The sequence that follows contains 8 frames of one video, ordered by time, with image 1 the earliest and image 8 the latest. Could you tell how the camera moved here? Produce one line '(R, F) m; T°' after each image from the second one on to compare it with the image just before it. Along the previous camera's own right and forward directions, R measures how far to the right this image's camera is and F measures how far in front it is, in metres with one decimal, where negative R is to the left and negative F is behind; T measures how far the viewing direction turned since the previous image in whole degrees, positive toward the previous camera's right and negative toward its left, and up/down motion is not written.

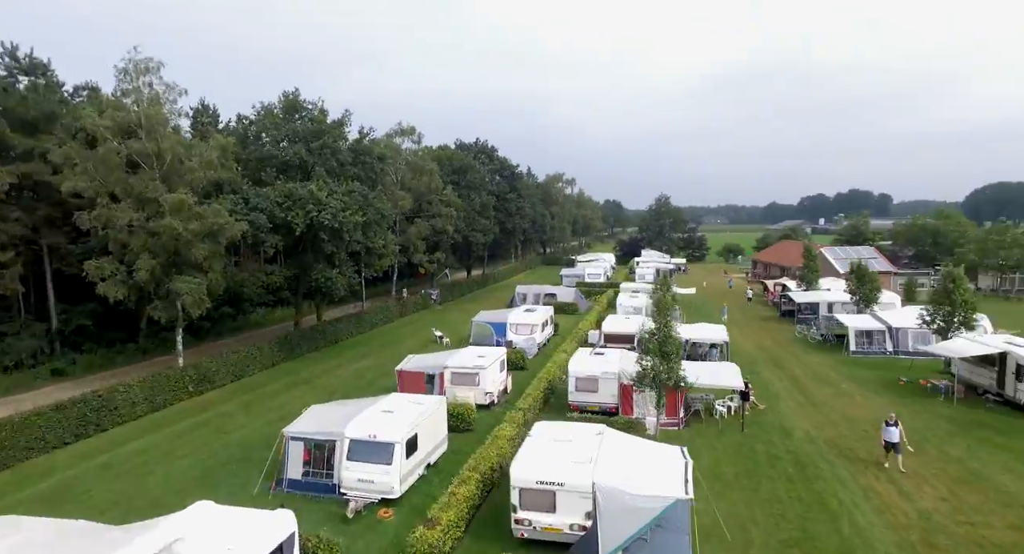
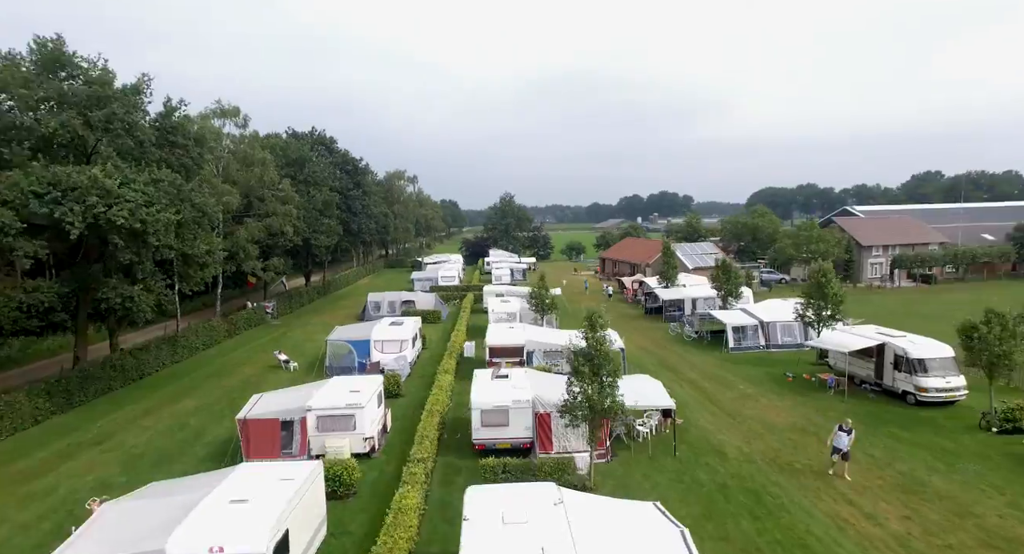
(-1.4, +4.3) m; +16°
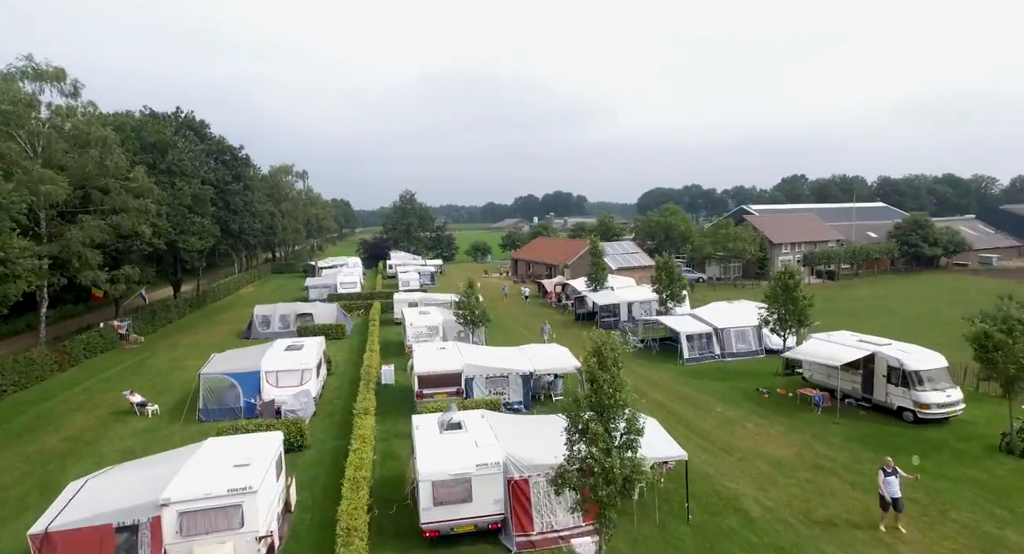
(-1.3, +4.8) m; +10°
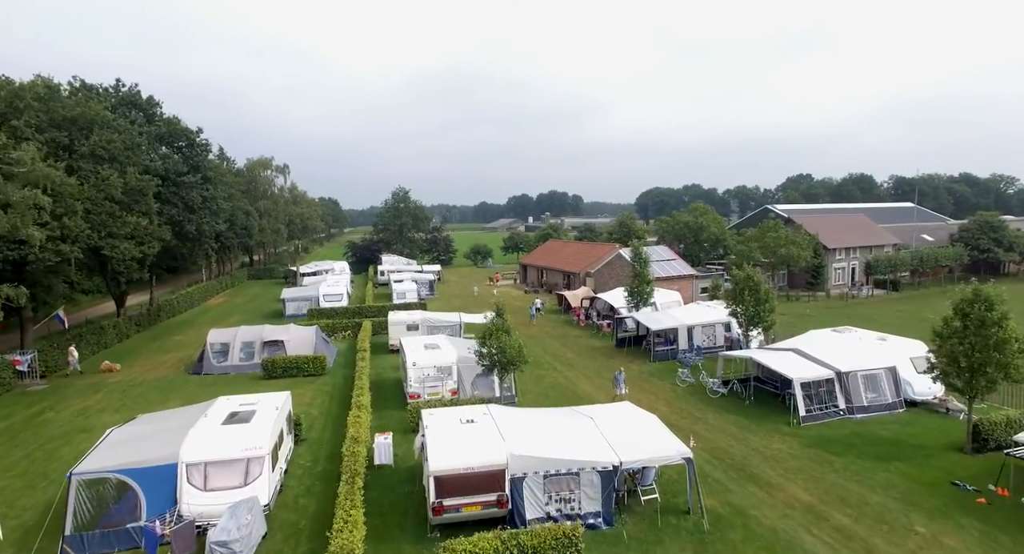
(-1.7, +7.8) m; +1°
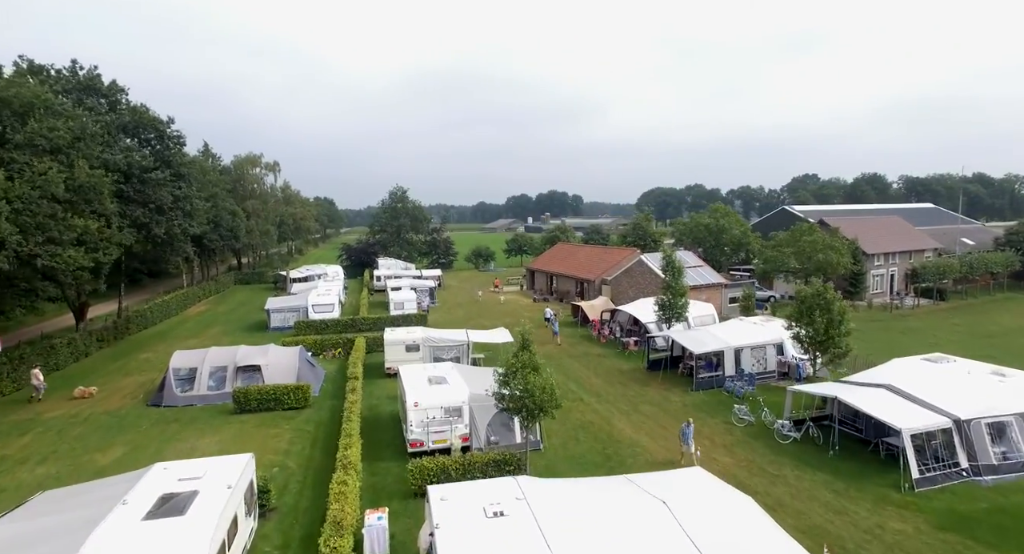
(-0.8, +4.2) m; 0°
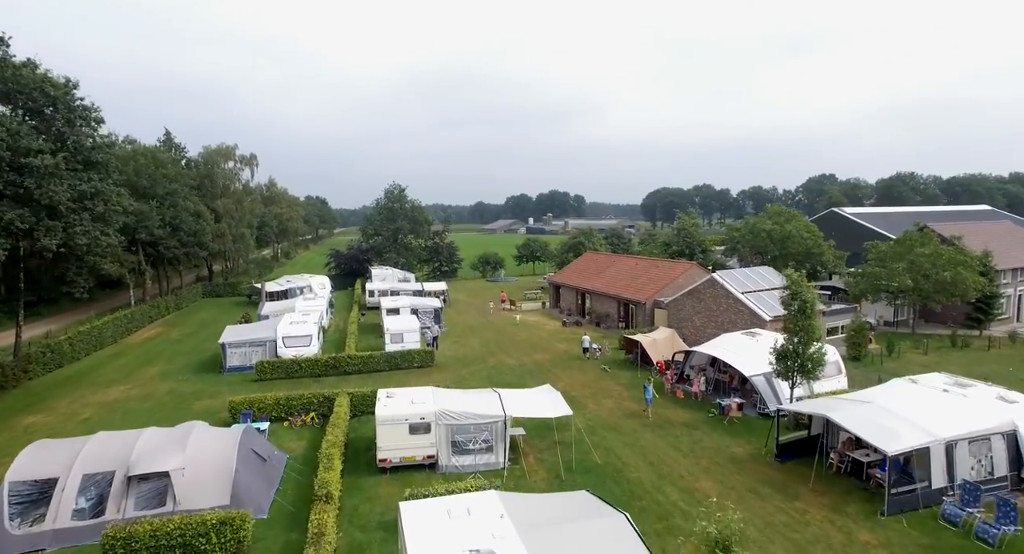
(-1.9, +9.5) m; 0°
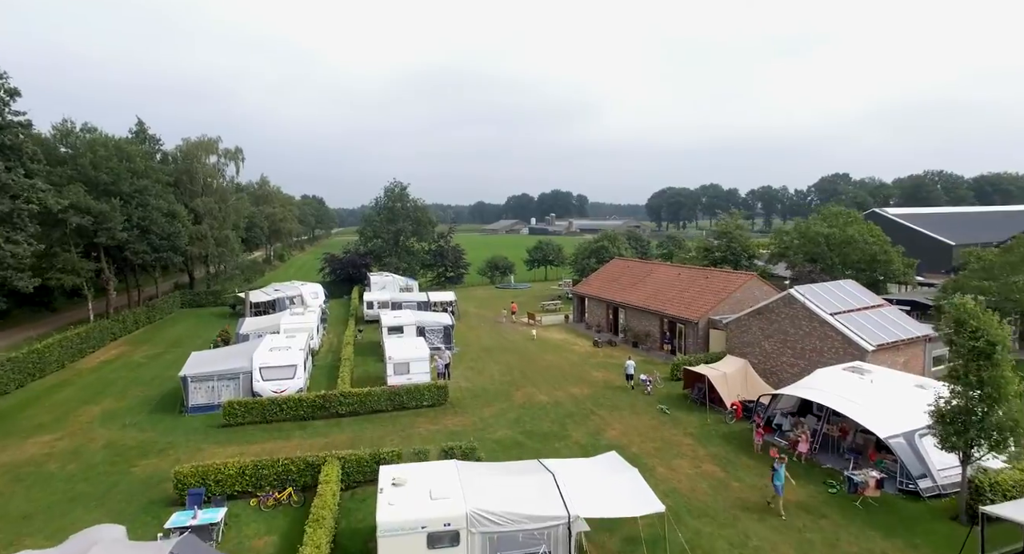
(-1.4, +5.9) m; 0°
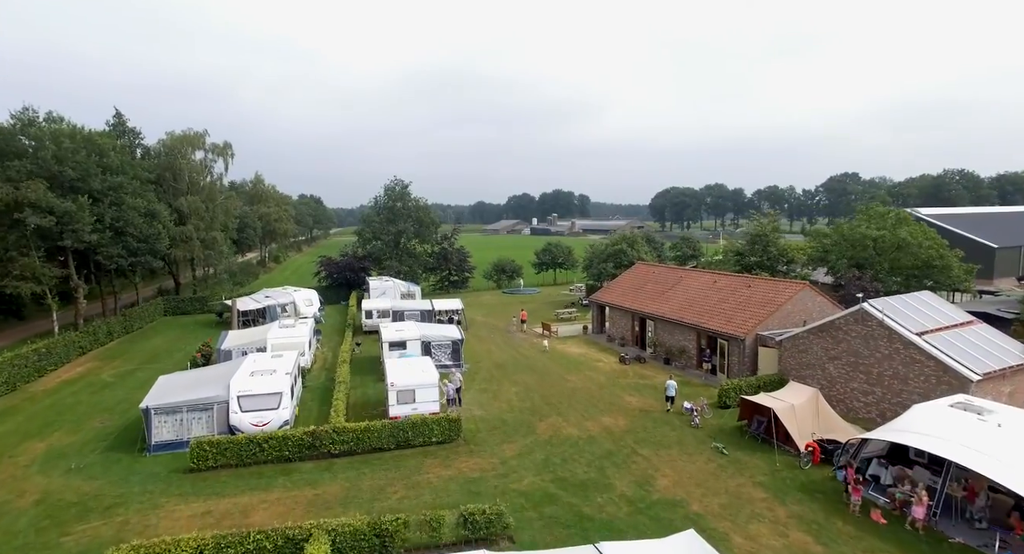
(-0.9, +3.9) m; 0°
